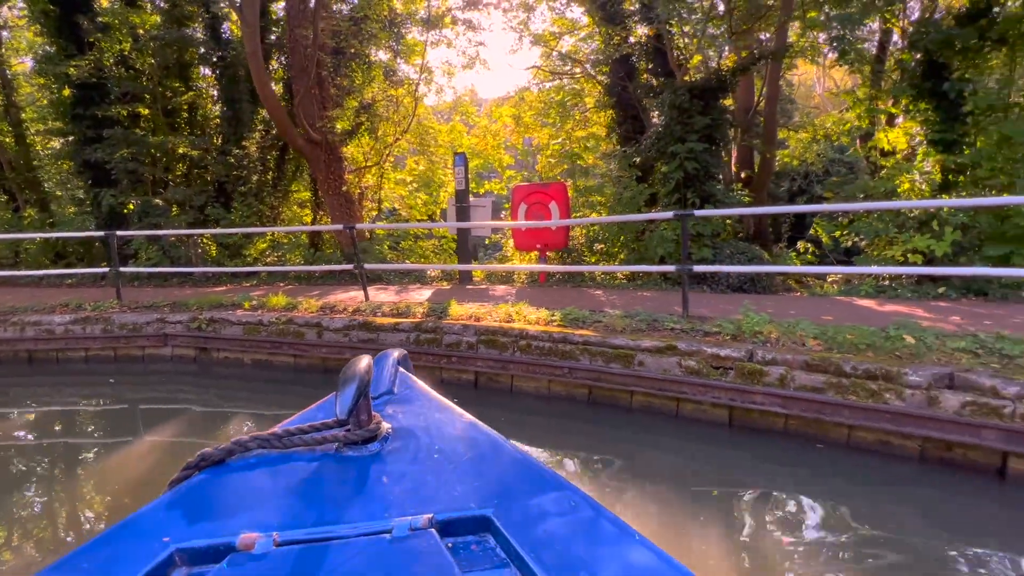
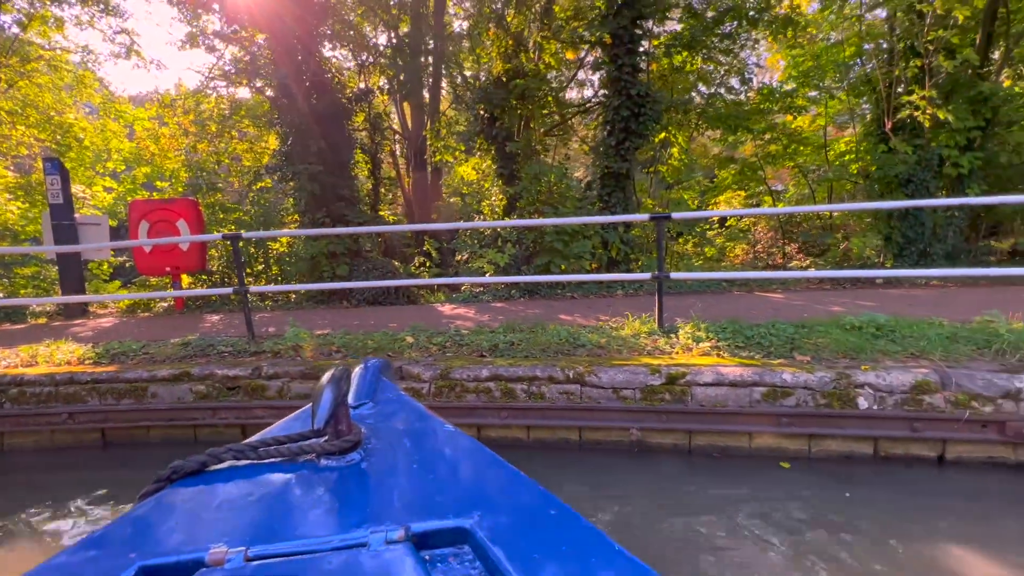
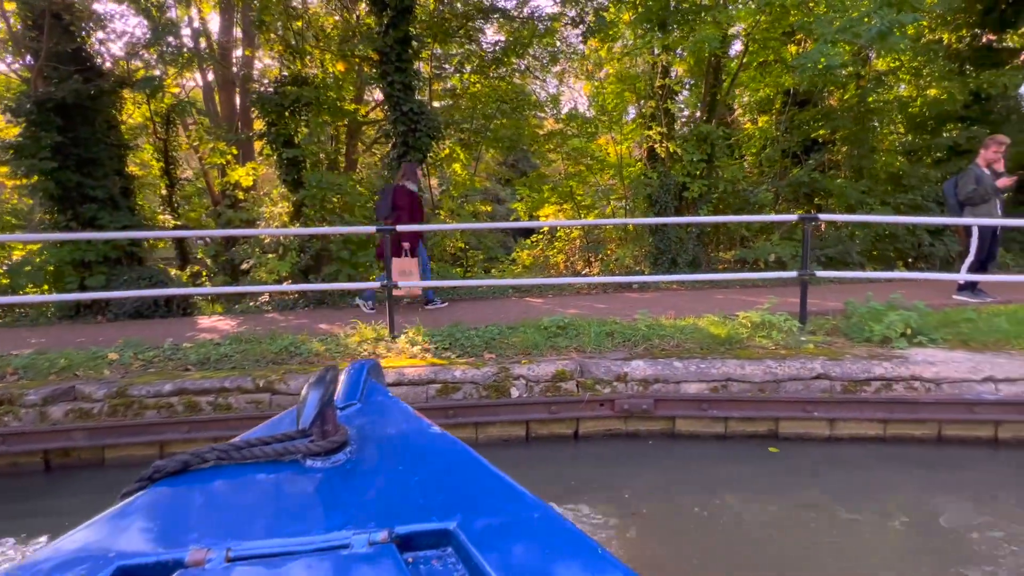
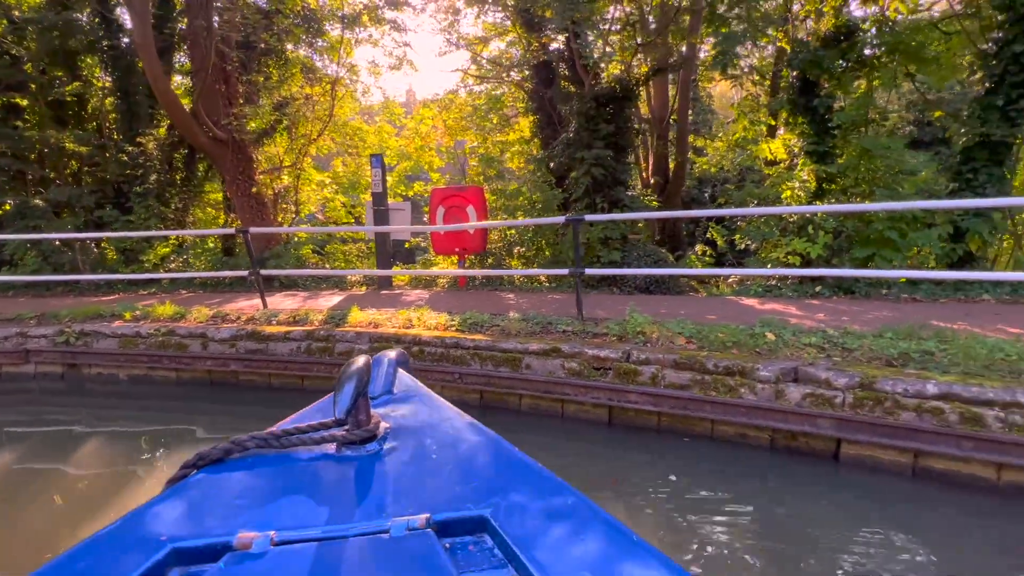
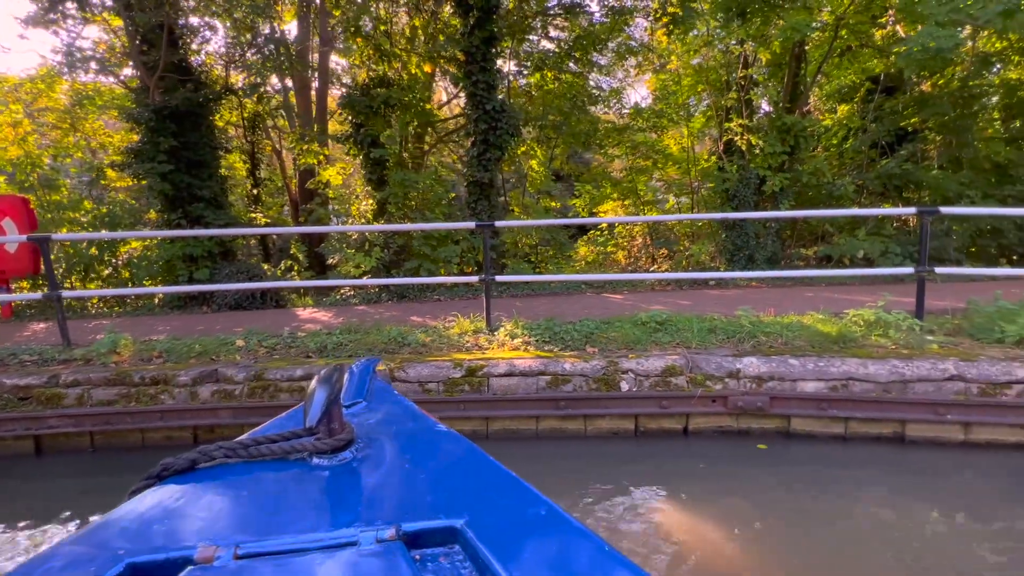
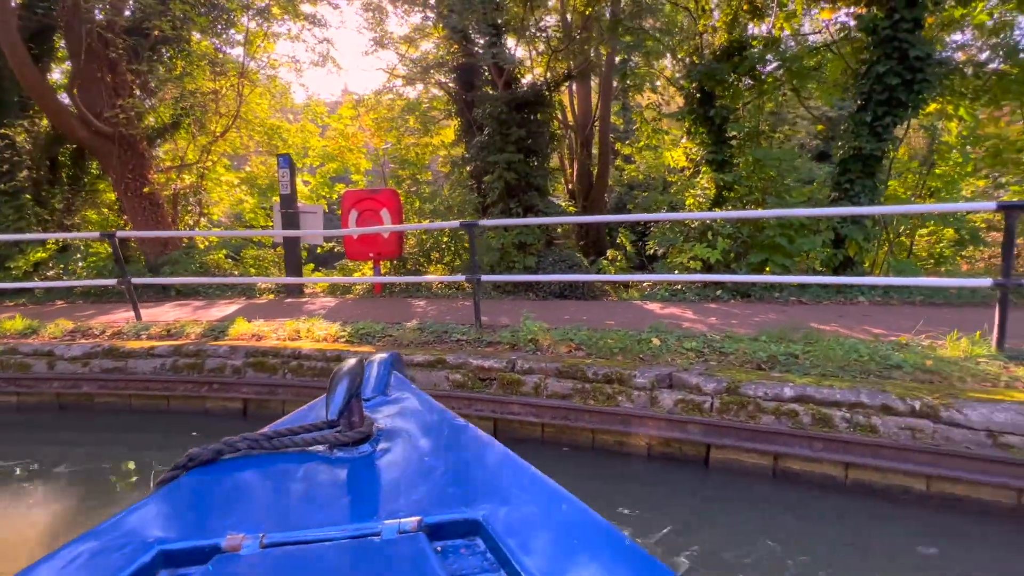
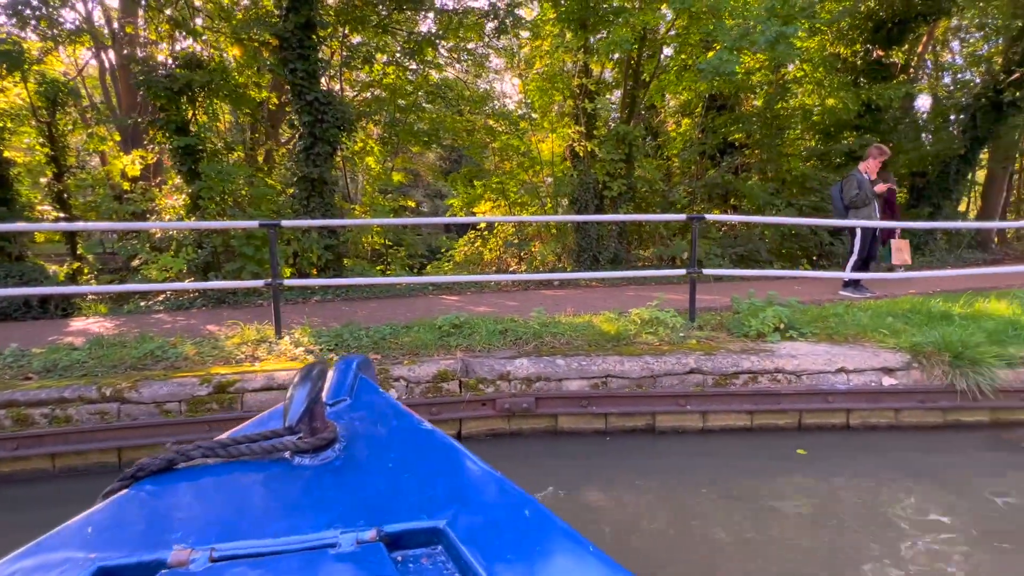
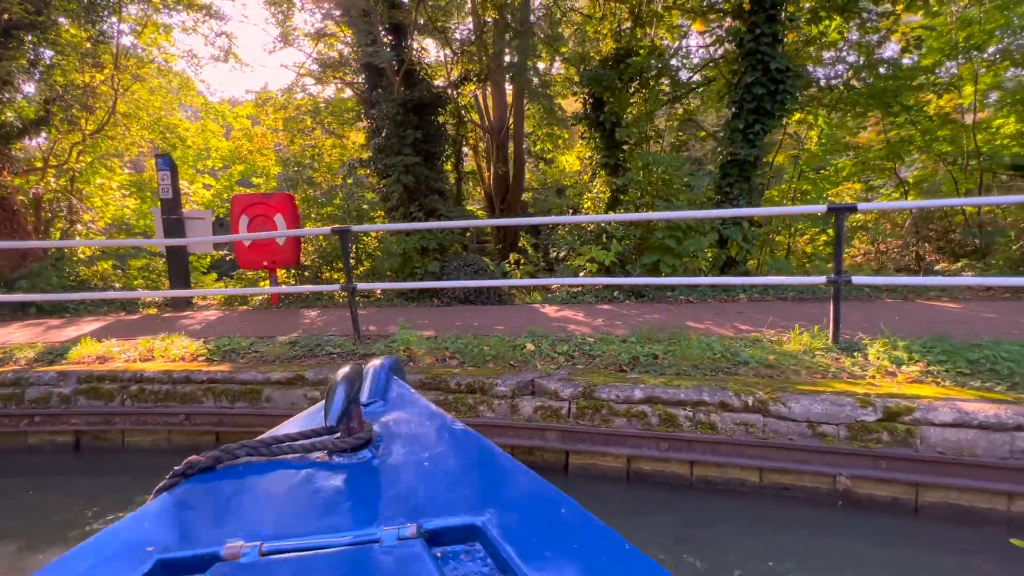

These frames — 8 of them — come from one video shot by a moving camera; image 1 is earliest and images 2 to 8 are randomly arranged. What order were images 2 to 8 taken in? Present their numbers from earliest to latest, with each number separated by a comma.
4, 6, 8, 2, 5, 3, 7
